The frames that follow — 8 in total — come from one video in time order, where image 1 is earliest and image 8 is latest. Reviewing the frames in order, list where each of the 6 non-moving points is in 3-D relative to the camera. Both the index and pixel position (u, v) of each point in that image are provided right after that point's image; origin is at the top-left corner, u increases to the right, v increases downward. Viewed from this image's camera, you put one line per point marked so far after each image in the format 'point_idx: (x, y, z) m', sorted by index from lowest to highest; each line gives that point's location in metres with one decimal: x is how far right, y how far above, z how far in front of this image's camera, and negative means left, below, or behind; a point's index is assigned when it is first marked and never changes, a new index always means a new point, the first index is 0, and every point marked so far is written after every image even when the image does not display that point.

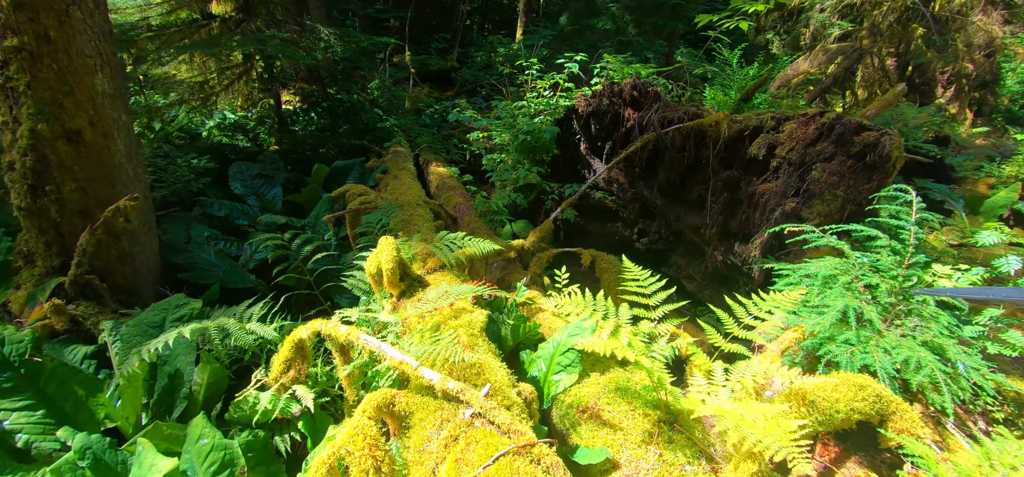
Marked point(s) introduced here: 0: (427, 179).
0: (-1.1, +0.8, +6.3) m
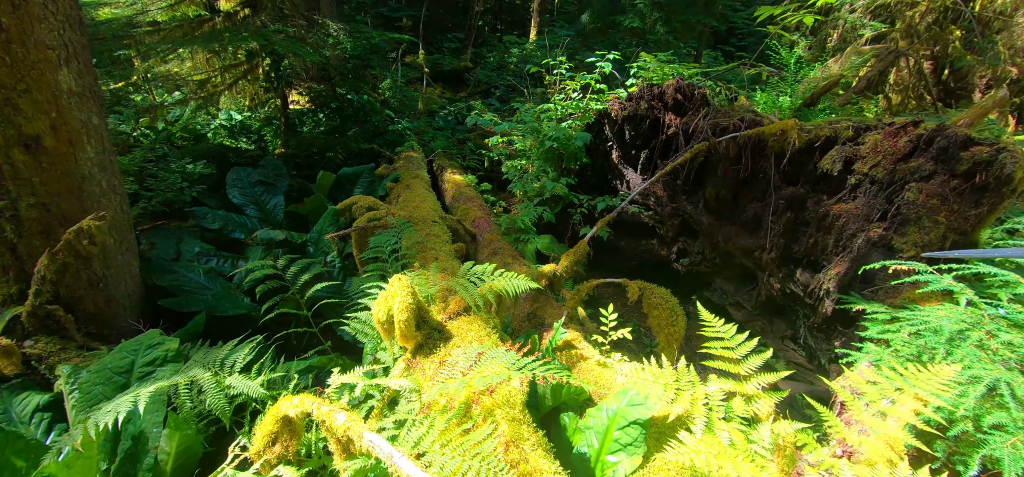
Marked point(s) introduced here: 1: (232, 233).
0: (-0.9, +0.6, +5.8) m
1: (-2.6, +0.1, +4.2) m
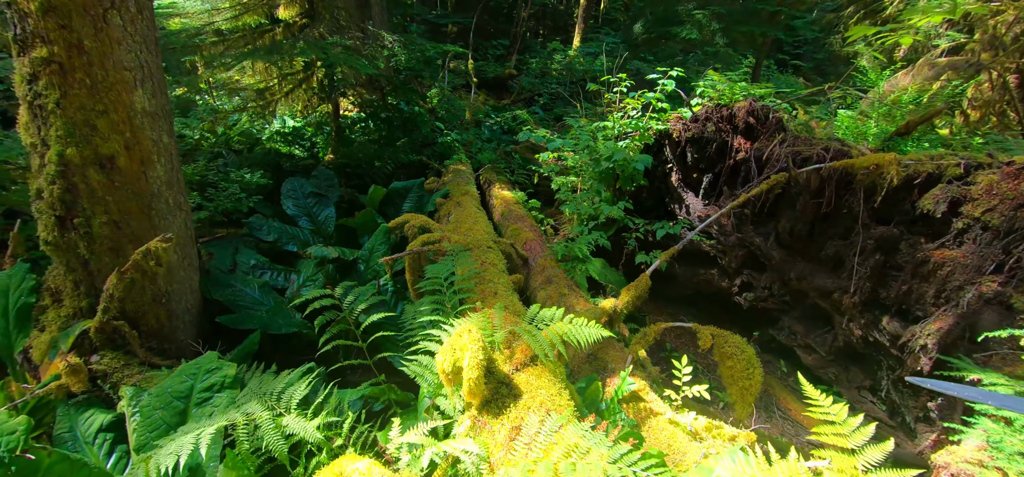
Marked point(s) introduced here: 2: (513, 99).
0: (-0.3, +0.4, +5.7) m
1: (-2.1, -0.1, +4.3) m
2: (0.0, +3.2, +10.8) m
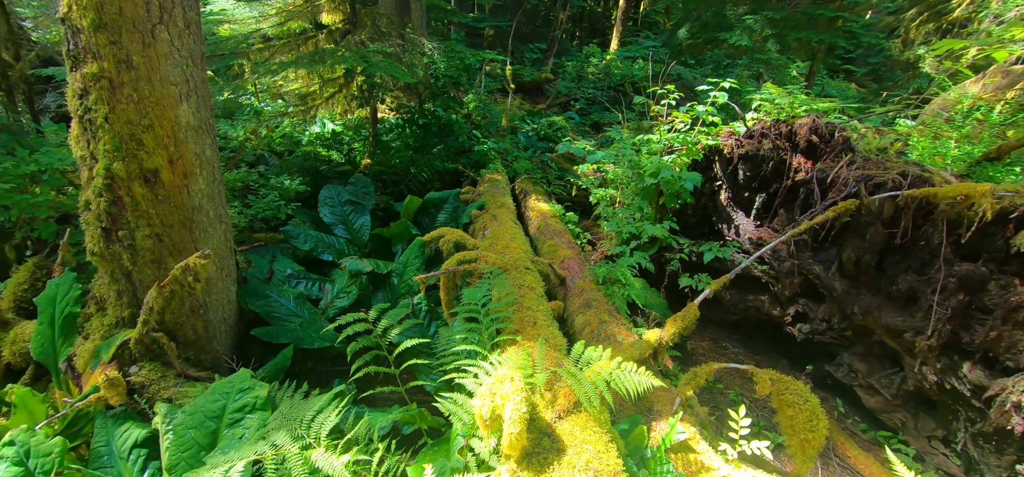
0: (+0.2, +0.3, +5.6) m
1: (-1.8, -0.1, +4.3) m
2: (+0.8, +3.0, +10.7) m
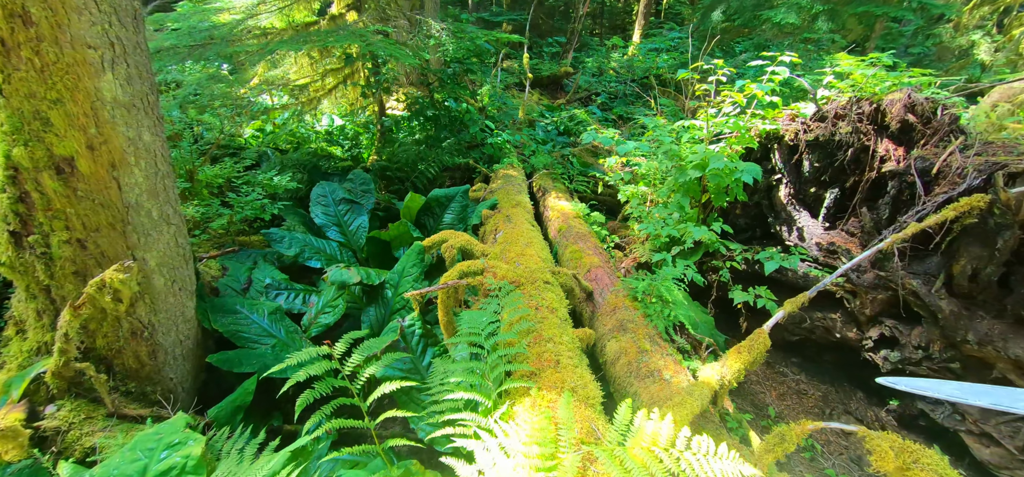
0: (+0.3, +0.2, +4.9) m
1: (-1.6, -0.2, +3.7) m
2: (+1.2, +3.0, +10.0) m
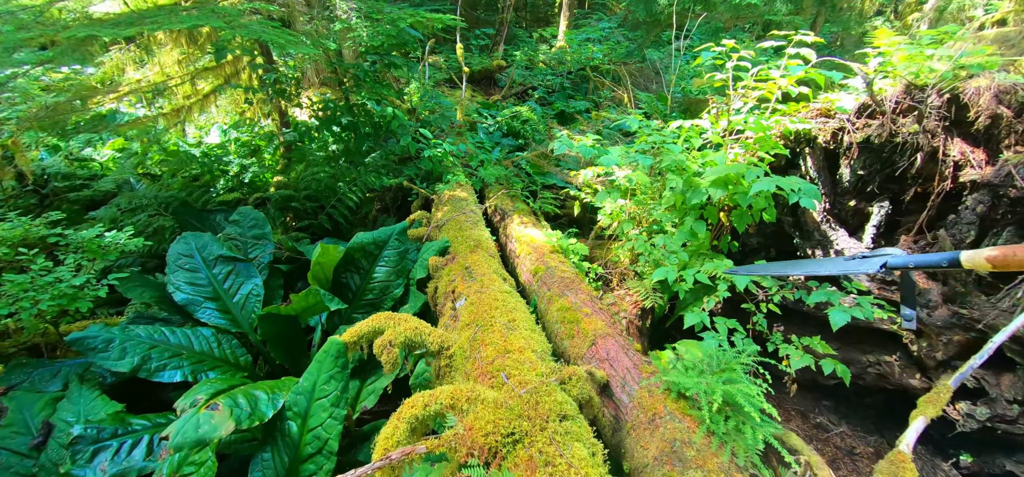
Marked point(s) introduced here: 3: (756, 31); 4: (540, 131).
0: (0.0, -0.1, +3.8) m
1: (-1.8, -0.7, +2.3) m
2: (-0.1, +2.7, +8.9) m
3: (+3.5, +2.9, +6.6) m
4: (+0.4, +1.5, +6.6) m
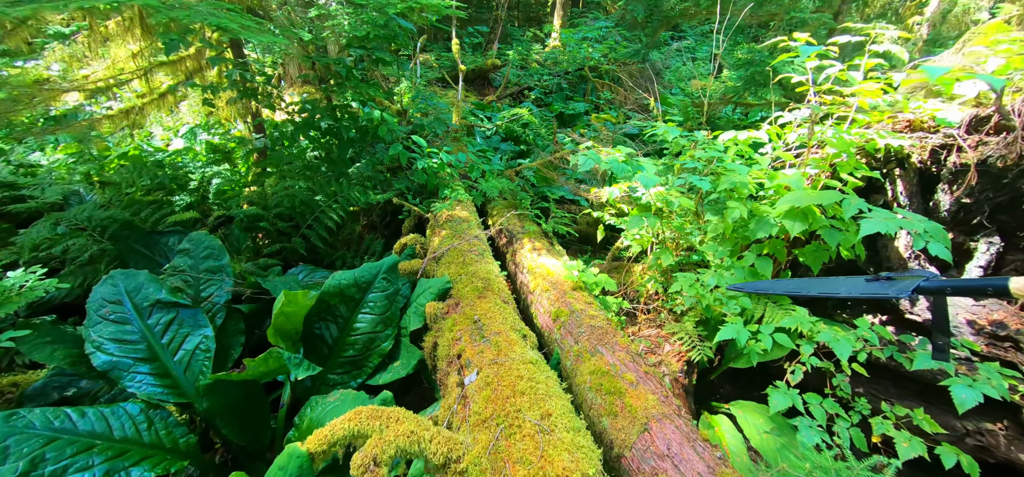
0: (0.0, -0.3, +3.2) m
1: (-1.7, -0.9, +1.7) m
2: (-0.1, +2.5, +8.3) m
3: (+3.5, +2.7, +6.1) m
4: (+0.4, +1.3, +6.0) m
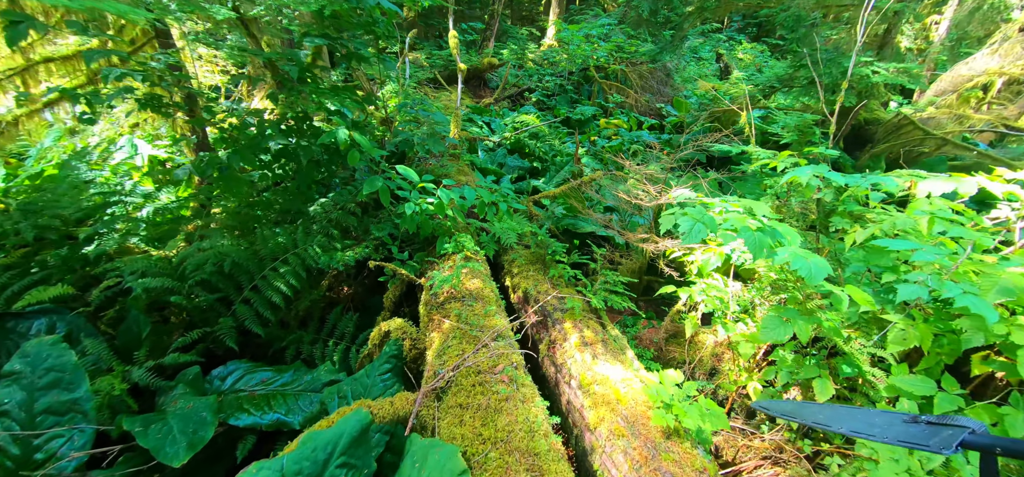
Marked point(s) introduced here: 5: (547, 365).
0: (+0.2, -0.7, +2.1) m
1: (-1.5, -1.3, +0.5) m
2: (0.0, +2.1, +7.1) m
3: (+3.6, +2.3, +5.0) m
4: (+0.5, +0.9, +4.8) m
5: (+0.2, -0.6, +2.2) m
